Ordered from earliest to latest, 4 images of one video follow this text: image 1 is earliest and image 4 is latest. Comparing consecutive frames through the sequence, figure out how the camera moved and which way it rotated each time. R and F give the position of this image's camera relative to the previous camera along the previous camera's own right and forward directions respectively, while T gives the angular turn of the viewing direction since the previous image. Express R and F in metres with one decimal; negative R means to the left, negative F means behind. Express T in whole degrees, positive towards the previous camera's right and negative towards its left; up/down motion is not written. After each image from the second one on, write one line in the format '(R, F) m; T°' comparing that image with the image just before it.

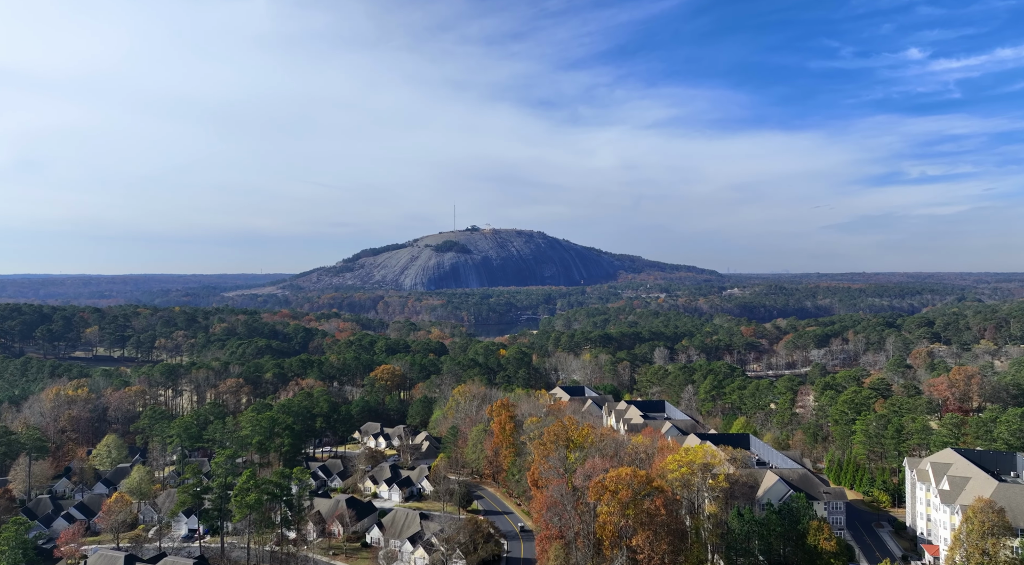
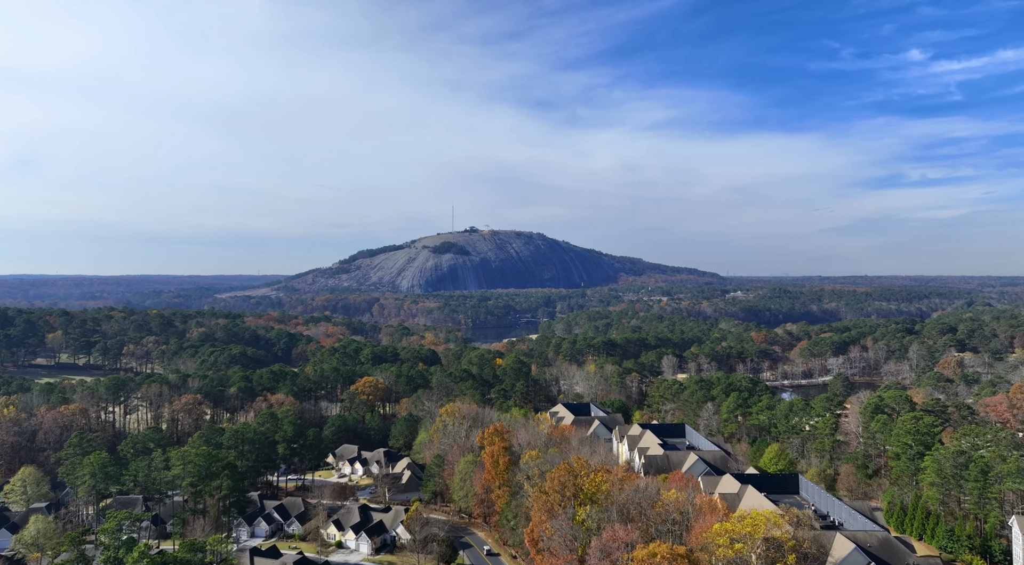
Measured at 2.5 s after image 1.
(+0.2, +8.7) m; 0°
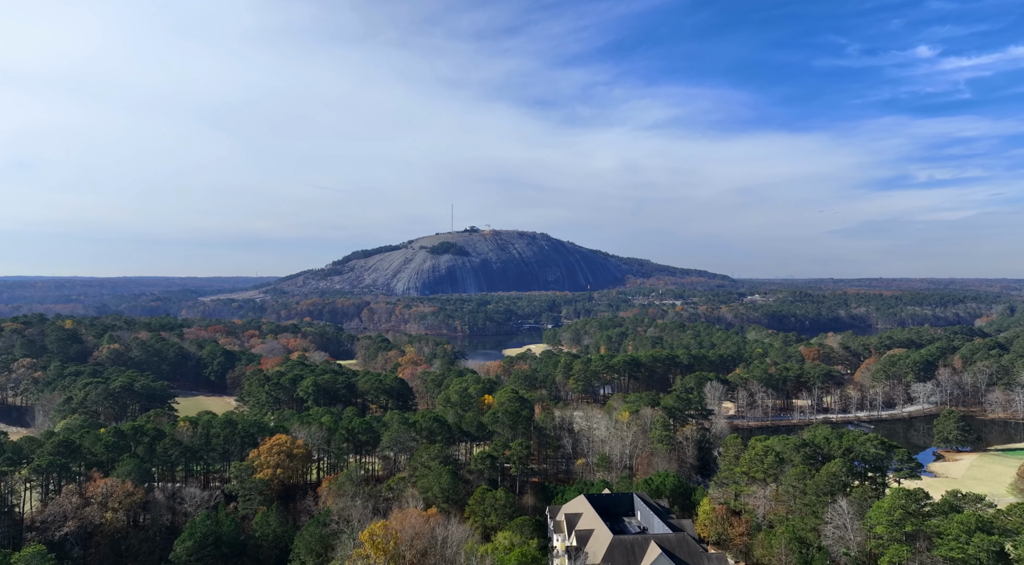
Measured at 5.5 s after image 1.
(+0.7, +27.9) m; 0°
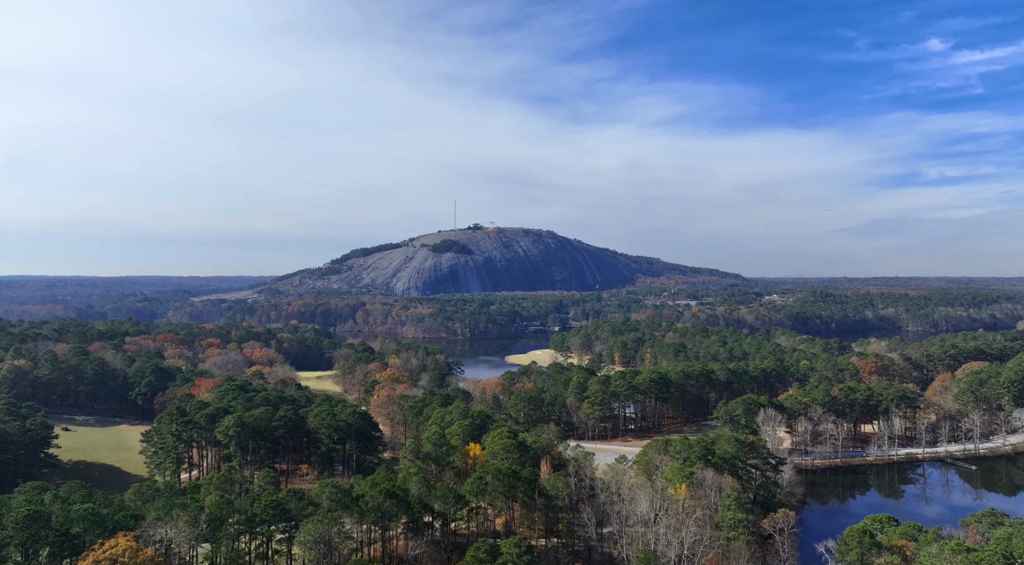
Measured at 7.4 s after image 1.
(+0.6, +20.0) m; 0°
